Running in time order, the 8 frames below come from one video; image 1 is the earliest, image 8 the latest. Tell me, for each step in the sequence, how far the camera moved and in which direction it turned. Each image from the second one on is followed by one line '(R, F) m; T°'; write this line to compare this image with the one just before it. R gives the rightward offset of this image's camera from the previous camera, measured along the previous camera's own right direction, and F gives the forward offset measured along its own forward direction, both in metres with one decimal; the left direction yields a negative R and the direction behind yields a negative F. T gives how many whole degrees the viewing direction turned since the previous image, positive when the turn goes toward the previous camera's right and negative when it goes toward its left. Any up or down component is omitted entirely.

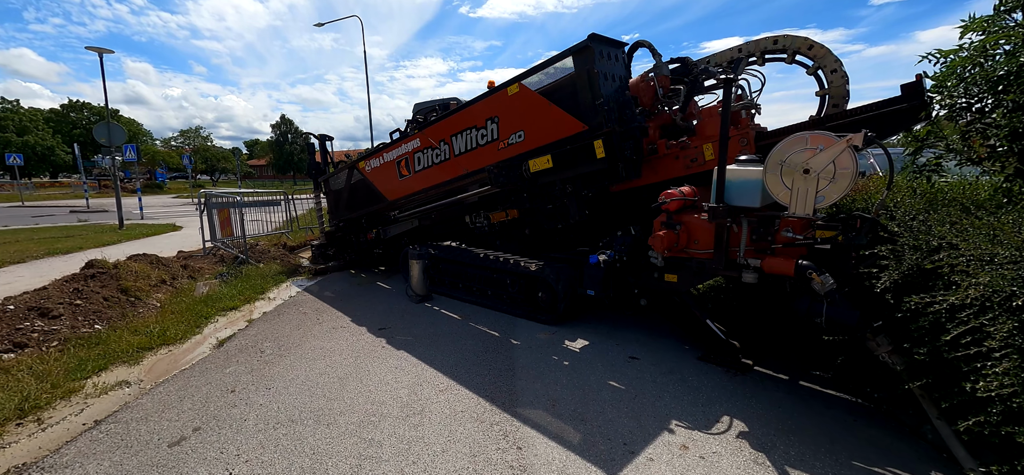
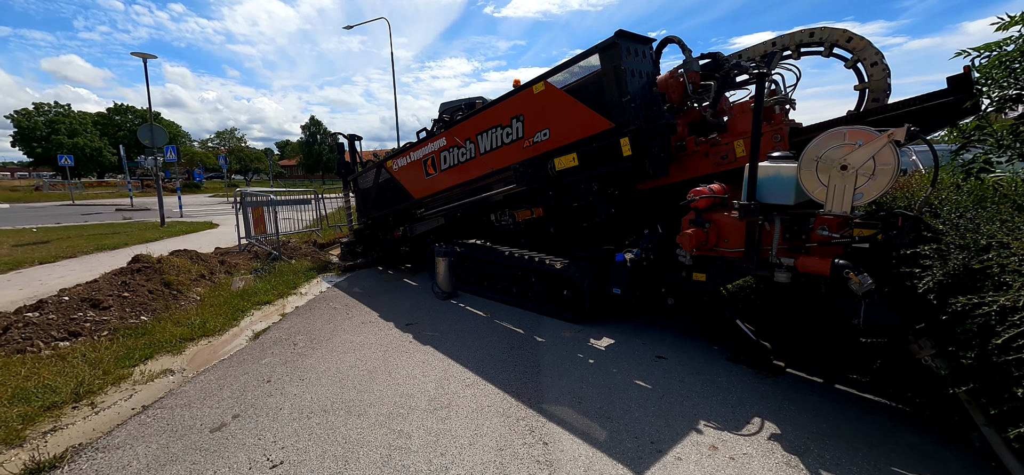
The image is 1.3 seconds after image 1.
(-0.1, 0.0) m; -3°
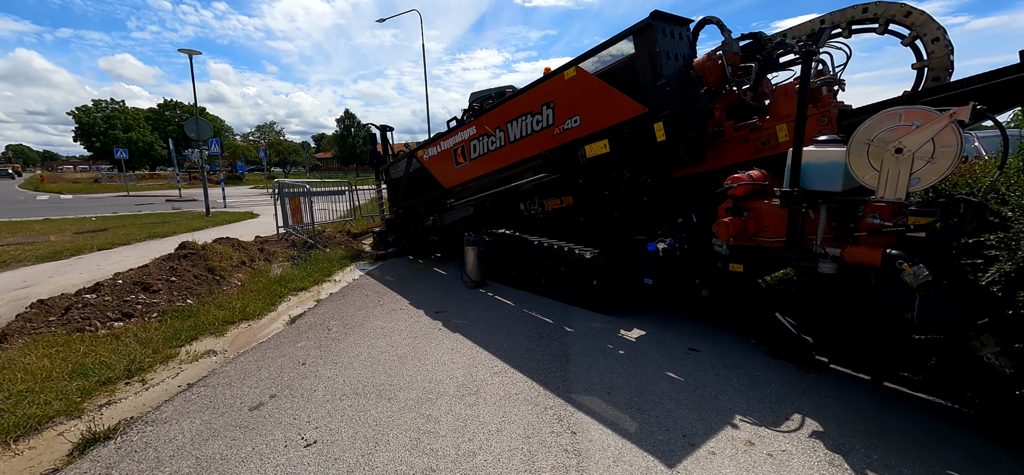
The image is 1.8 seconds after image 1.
(0.0, 0.0) m; -4°
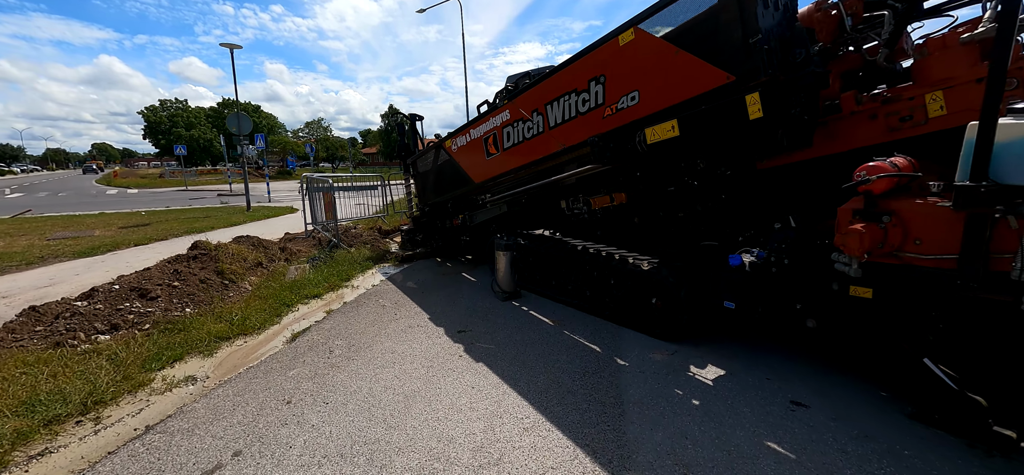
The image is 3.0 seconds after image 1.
(0.0, +0.8) m; -6°
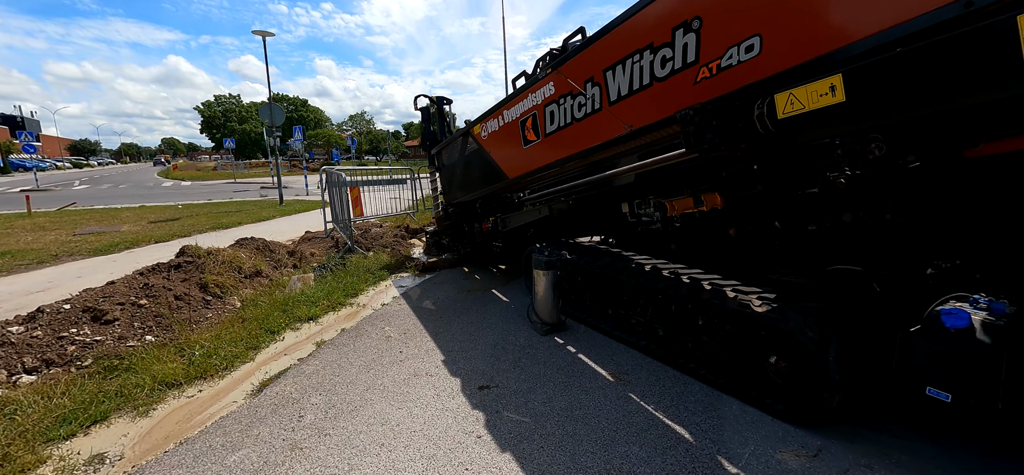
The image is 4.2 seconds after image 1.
(0.0, +1.1) m; -6°
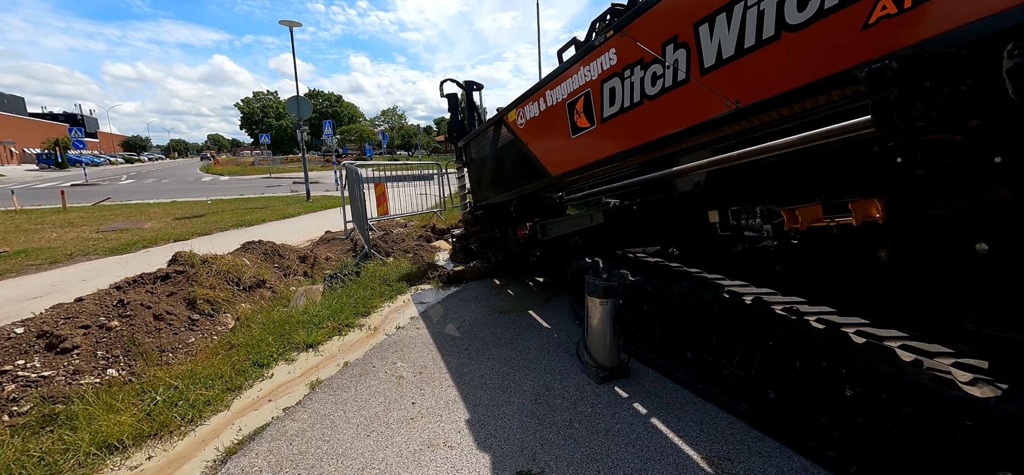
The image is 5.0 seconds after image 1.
(-0.1, +0.8) m; -4°
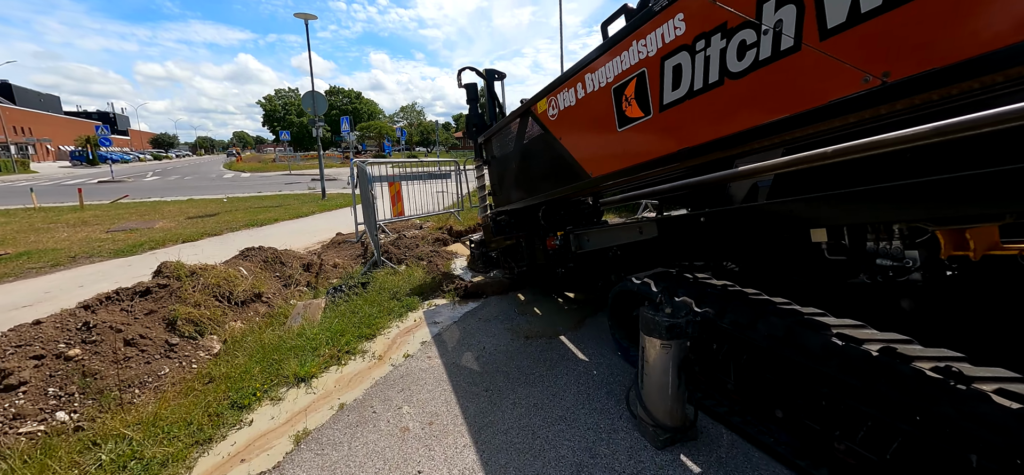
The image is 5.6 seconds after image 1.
(-0.1, +0.5) m; -3°
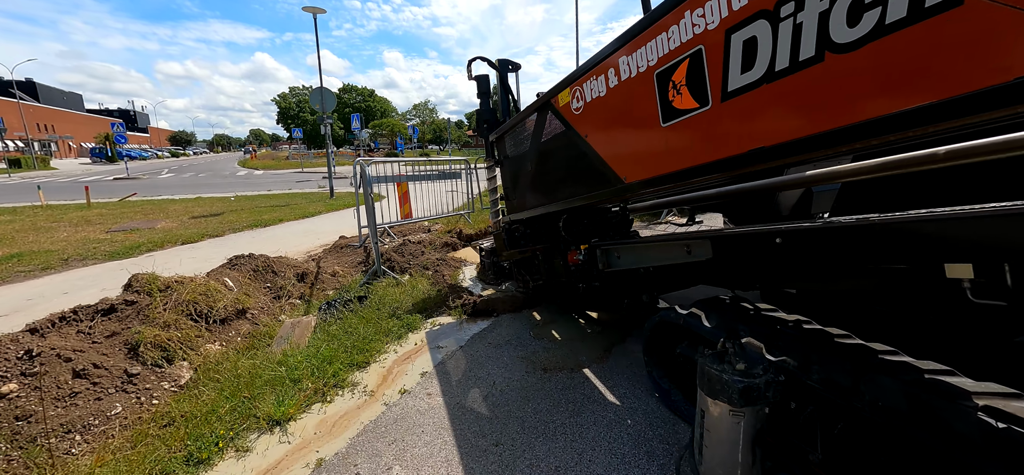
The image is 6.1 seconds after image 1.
(0.0, +0.4) m; -2°
